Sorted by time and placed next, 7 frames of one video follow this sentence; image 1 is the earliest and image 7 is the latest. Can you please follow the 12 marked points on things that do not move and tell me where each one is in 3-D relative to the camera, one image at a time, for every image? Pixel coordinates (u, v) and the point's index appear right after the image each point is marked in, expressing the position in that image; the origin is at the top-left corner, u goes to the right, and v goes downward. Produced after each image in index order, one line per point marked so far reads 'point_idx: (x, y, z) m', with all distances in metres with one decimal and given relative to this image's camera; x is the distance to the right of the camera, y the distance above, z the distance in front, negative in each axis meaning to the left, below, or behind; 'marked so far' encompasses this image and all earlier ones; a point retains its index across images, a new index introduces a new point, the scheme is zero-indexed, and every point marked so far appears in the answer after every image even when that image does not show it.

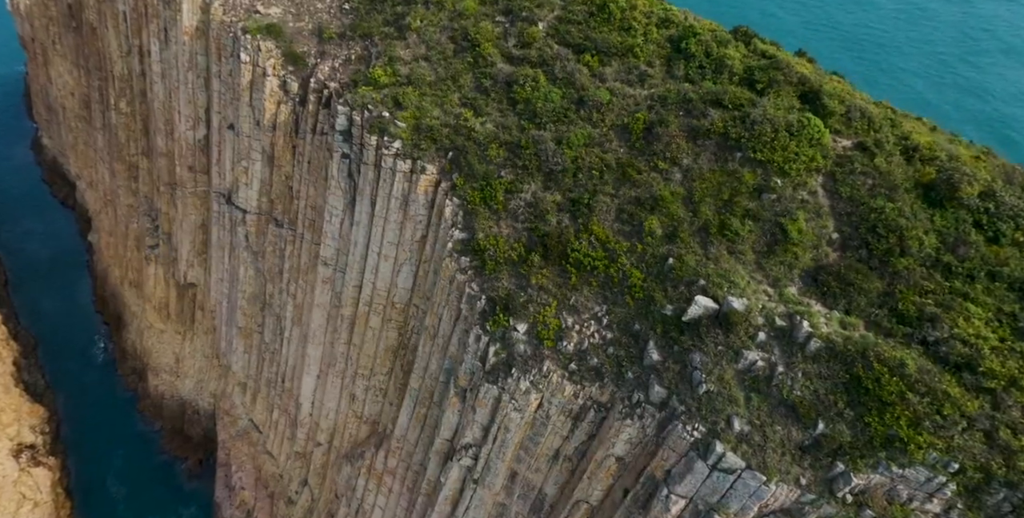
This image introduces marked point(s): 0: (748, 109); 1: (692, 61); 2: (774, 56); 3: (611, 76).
0: (+5.9, +3.8, +16.2) m
1: (+5.0, +5.5, +17.8) m
2: (+7.2, +5.4, +17.4) m
3: (+2.8, +5.3, +18.5) m
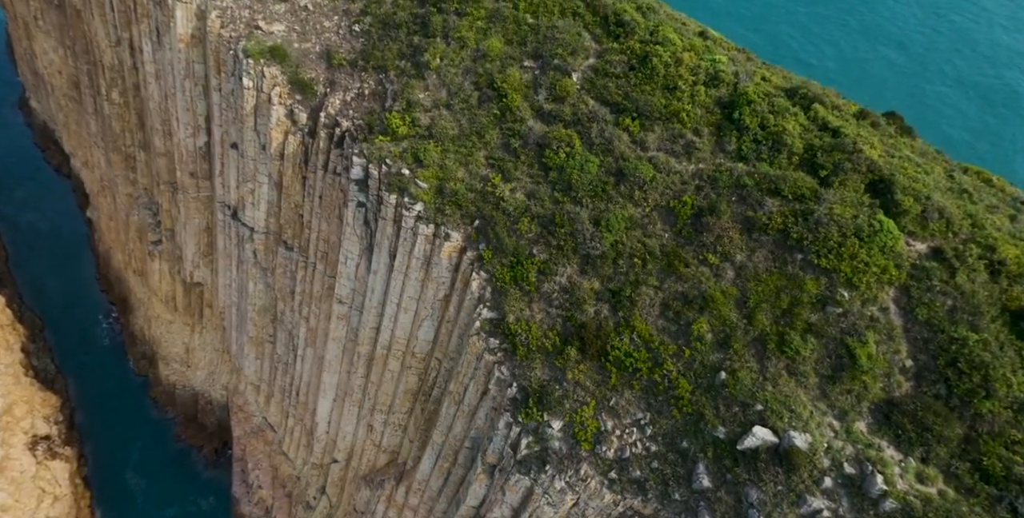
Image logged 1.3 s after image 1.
0: (+6.8, +1.3, +14.6) m
1: (+5.9, +3.1, +16.1) m
2: (+8.1, +3.1, +15.7) m
3: (+3.7, +3.0, +16.8) m
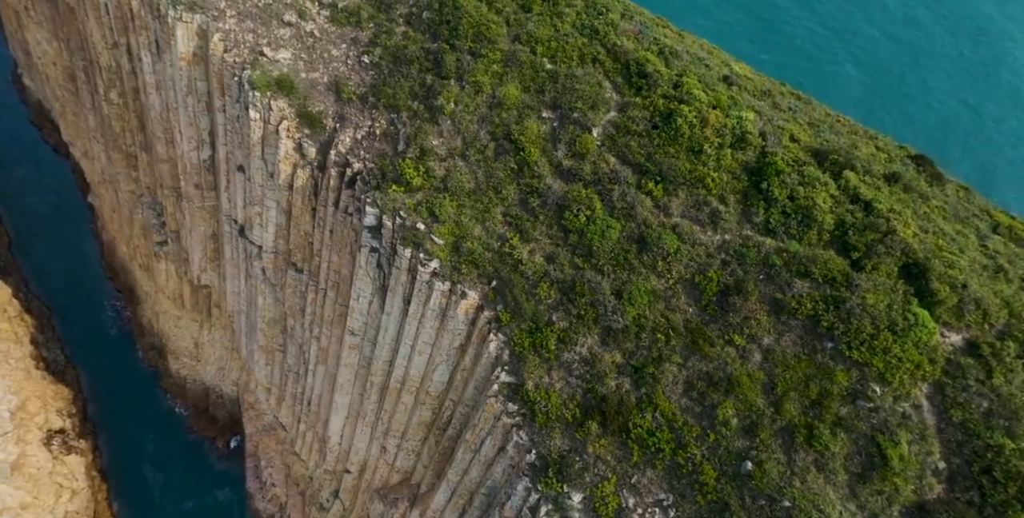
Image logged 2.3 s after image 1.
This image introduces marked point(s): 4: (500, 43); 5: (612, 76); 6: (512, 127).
0: (+7.3, -0.6, +14.2) m
1: (+6.4, +1.3, +15.6) m
2: (+8.6, +1.2, +15.2) m
3: (+4.2, +1.3, +16.3) m
4: (-0.4, +6.6, +19.7) m
5: (+2.9, +5.3, +18.4) m
6: (0.0, +3.8, +18.5) m
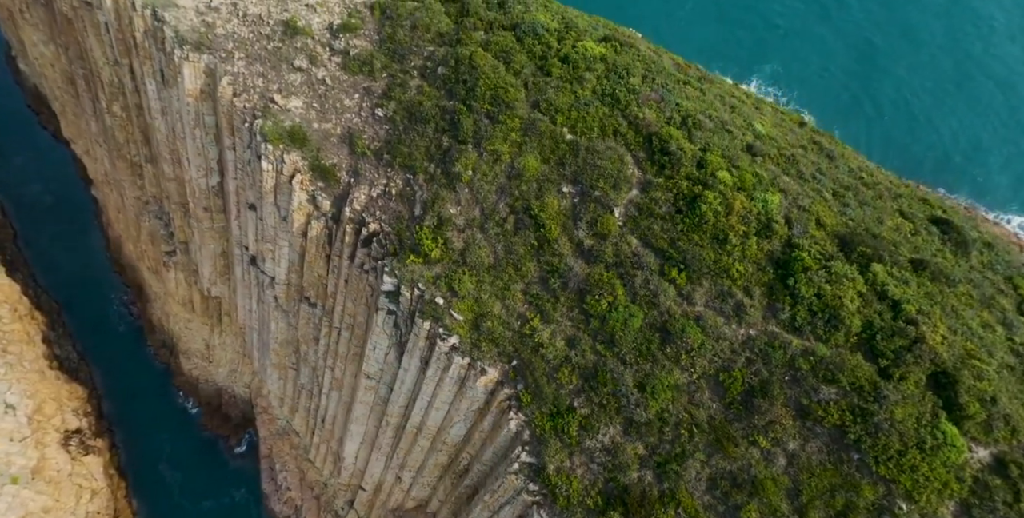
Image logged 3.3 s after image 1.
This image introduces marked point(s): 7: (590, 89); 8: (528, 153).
0: (+7.9, -3.0, +14.1) m
1: (+6.9, -1.0, +15.4) m
2: (+9.1, -1.1, +15.0) m
3: (+4.7, -1.0, +16.1) m
4: (+0.2, +4.5, +19.2) m
5: (+3.4, +3.1, +18.0) m
6: (+0.5, +1.7, +18.2) m
7: (+2.3, +5.1, +19.1) m
8: (+0.5, +3.1, +18.6) m
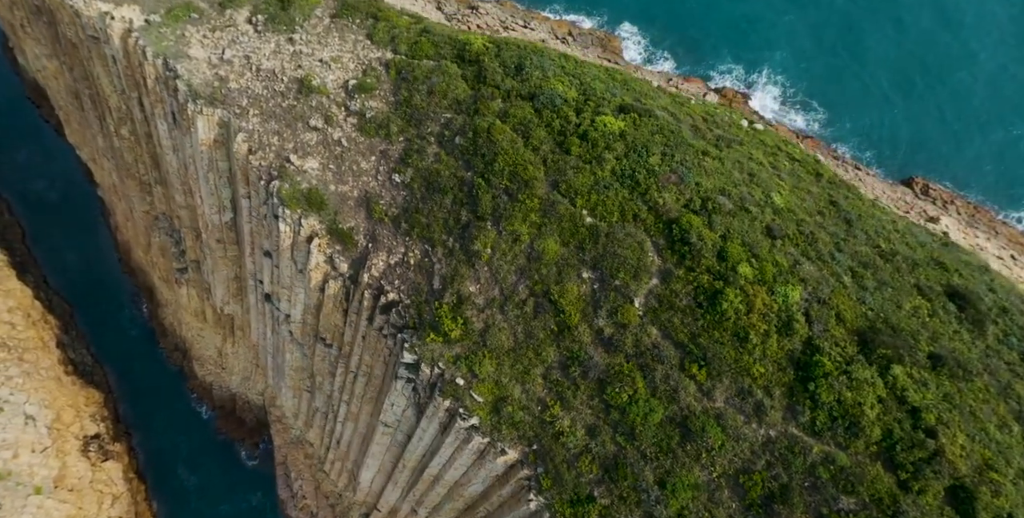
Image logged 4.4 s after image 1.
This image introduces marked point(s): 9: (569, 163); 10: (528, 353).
0: (+8.4, -5.6, +14.4) m
1: (+7.5, -3.6, +15.6) m
2: (+9.7, -3.7, +15.2) m
3: (+5.3, -3.6, +16.3) m
4: (+0.8, +2.1, +19.2) m
5: (+4.0, +0.6, +18.1) m
6: (+1.1, -0.8, +18.3) m
7: (+2.9, +2.7, +19.0) m
8: (+1.0, +0.7, +18.7) m
9: (+1.7, +2.9, +19.3) m
10: (+0.5, -2.7, +18.3) m
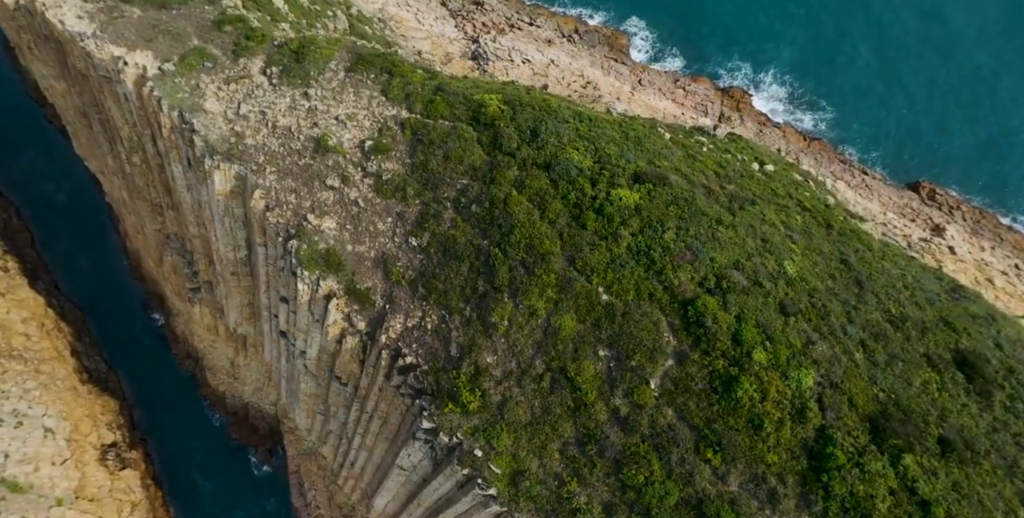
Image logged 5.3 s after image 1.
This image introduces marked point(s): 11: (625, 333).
0: (+8.9, -8.0, +14.9) m
1: (+8.0, -5.9, +16.0) m
2: (+10.2, -6.0, +15.6) m
3: (+5.8, -5.9, +16.8) m
4: (+1.3, -0.1, +19.5) m
5: (+4.5, -1.6, +18.4) m
6: (+1.6, -3.1, +18.7) m
7: (+3.4, +0.4, +19.3) m
8: (+1.6, -1.6, +19.0) m
9: (+2.2, +0.7, +19.6) m
10: (+1.0, -5.0, +18.8) m
11: (+3.2, -2.1, +18.3) m
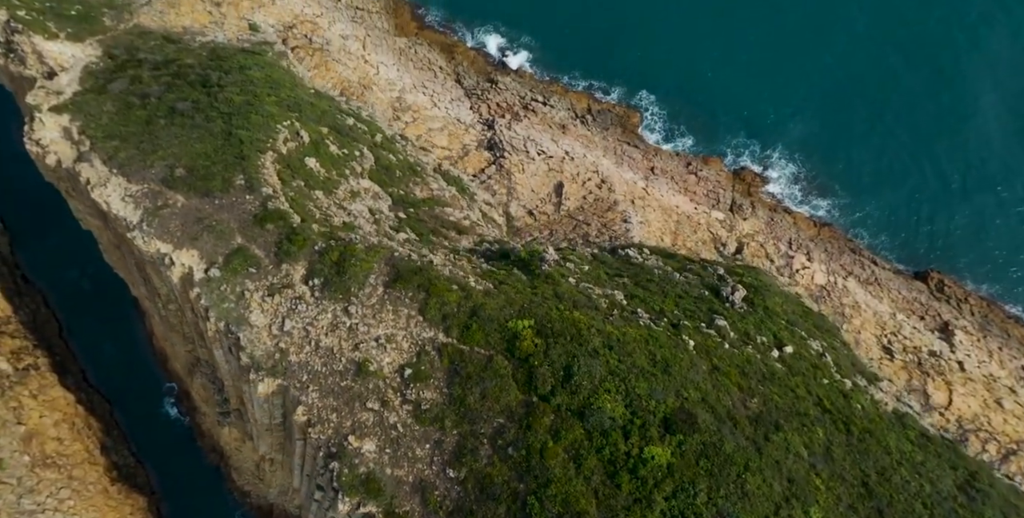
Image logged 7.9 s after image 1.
0: (+10.2, -16.1, +15.5) m
1: (+9.2, -14.1, +16.7) m
2: (+11.4, -14.2, +16.2) m
3: (+7.1, -14.1, +17.5) m
4: (+2.5, -8.5, +20.4) m
5: (+5.7, -9.9, +19.2) m
6: (+2.9, -11.4, +19.5) m
7: (+4.6, -7.9, +20.2) m
8: (+2.8, -9.9, +19.9) m
9: (+3.5, -7.7, +20.5) m
10: (+2.2, -13.3, +19.6) m
11: (+4.5, -10.4, +19.2) m
